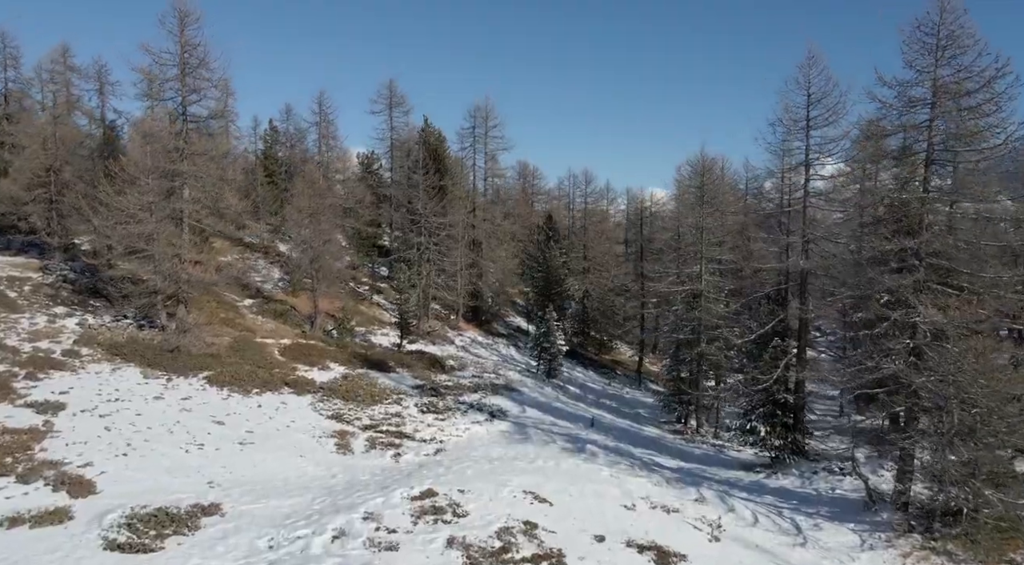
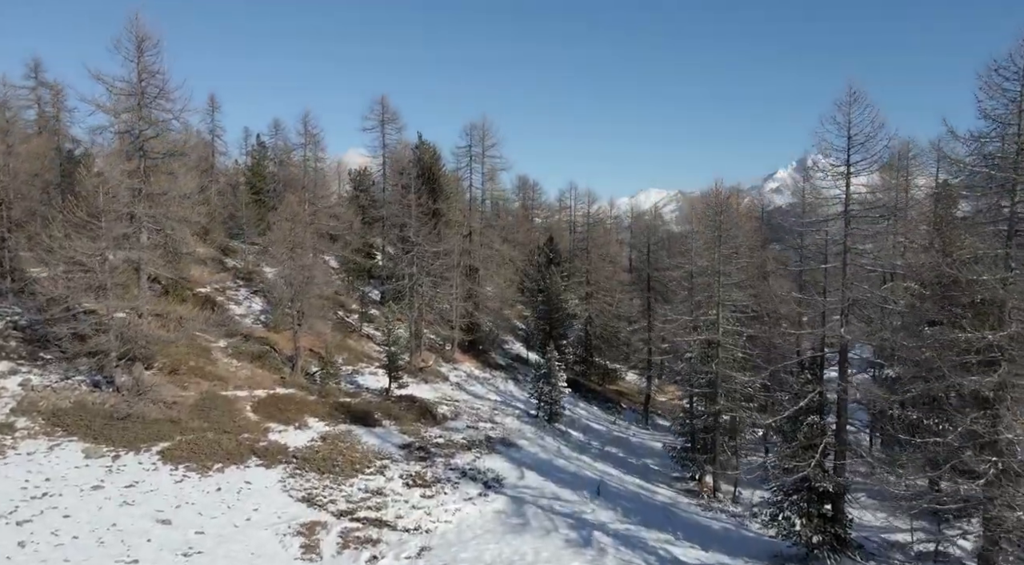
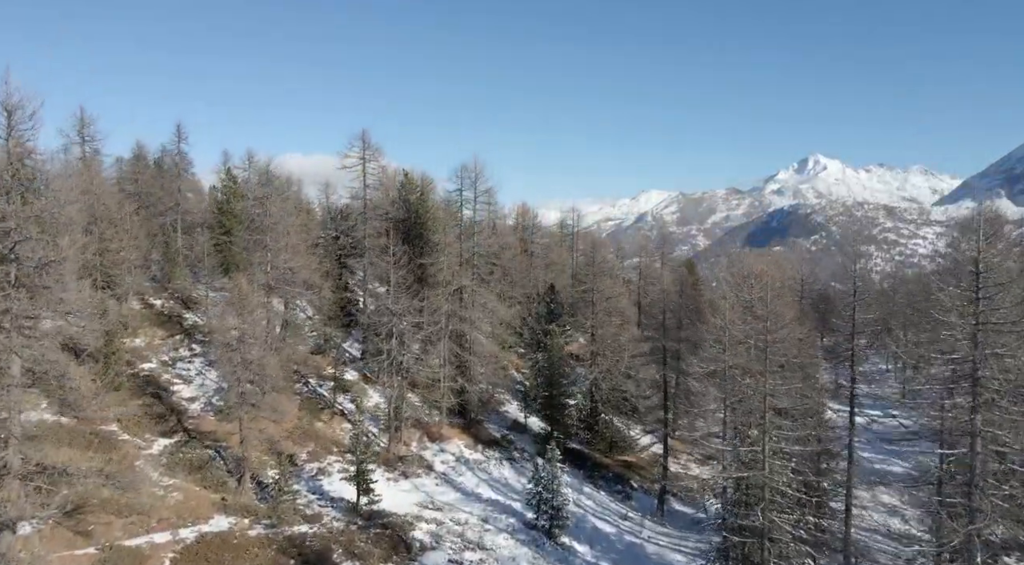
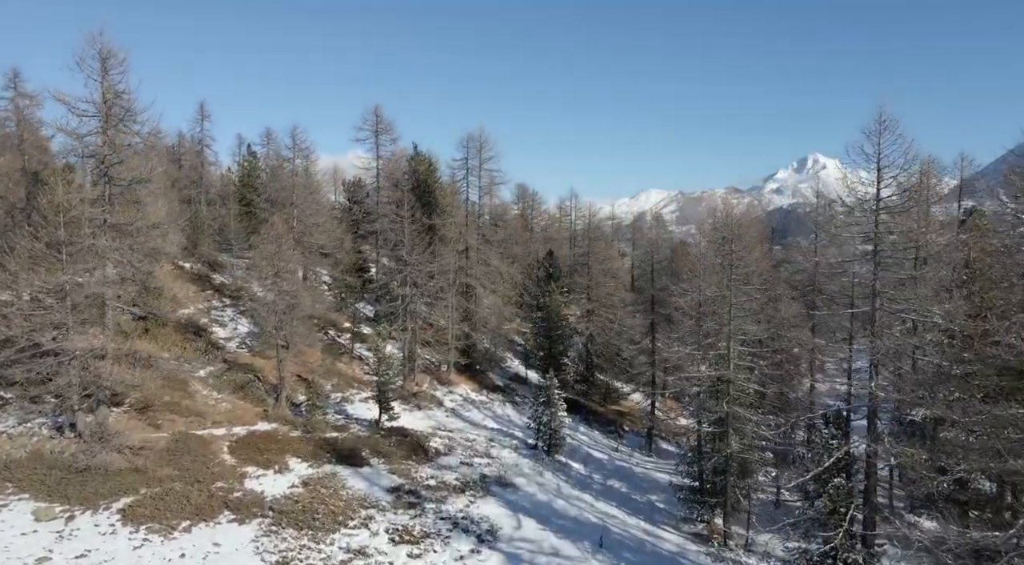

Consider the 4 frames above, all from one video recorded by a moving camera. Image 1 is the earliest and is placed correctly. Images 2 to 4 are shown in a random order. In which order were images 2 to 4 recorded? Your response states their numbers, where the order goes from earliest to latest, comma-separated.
2, 4, 3
